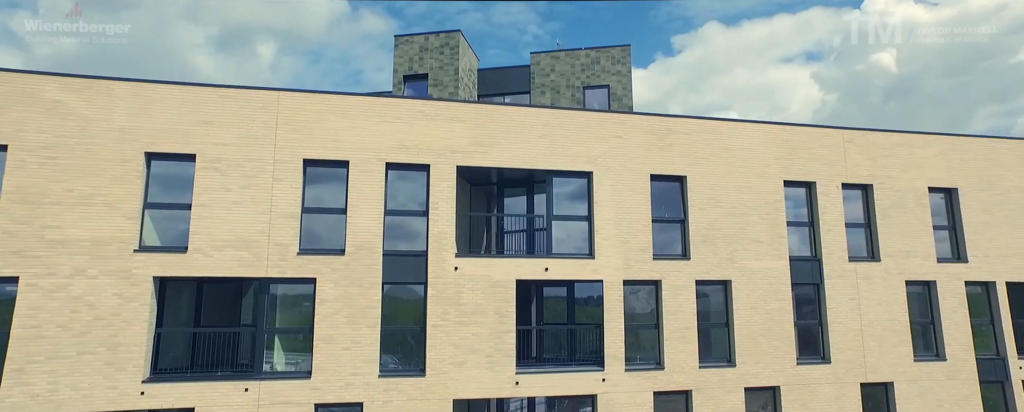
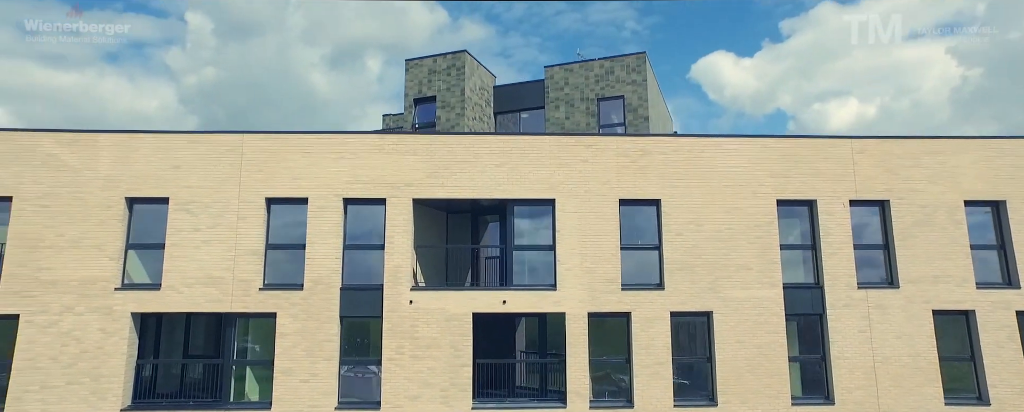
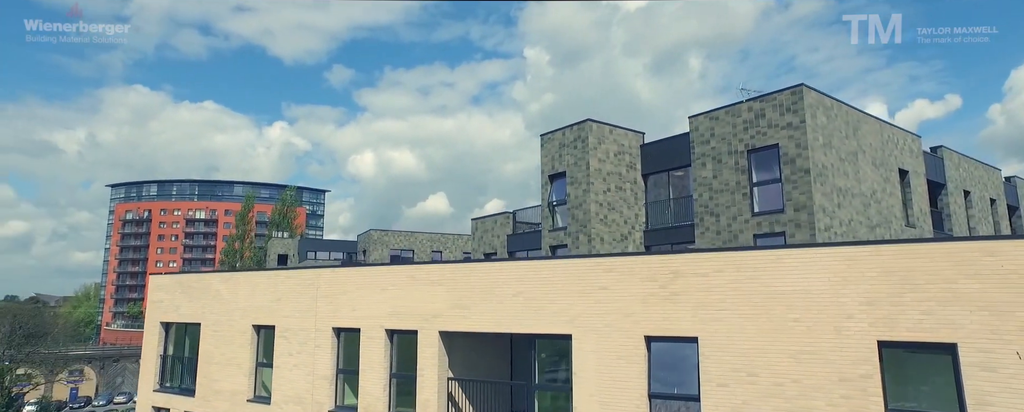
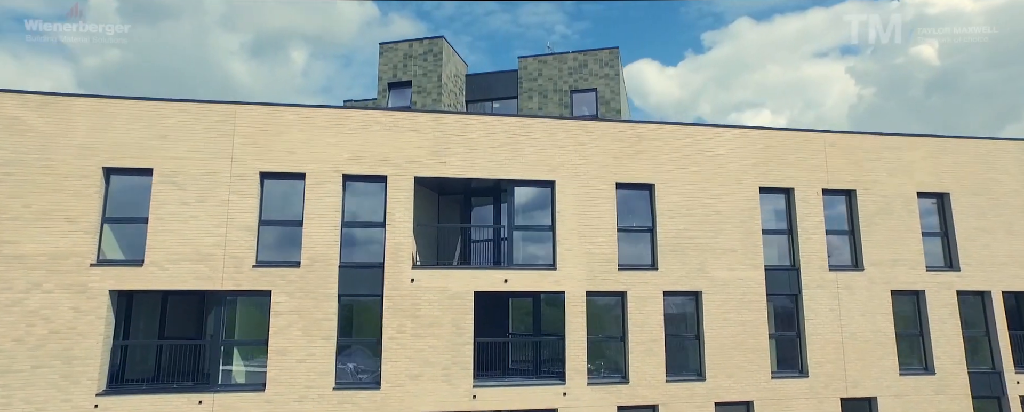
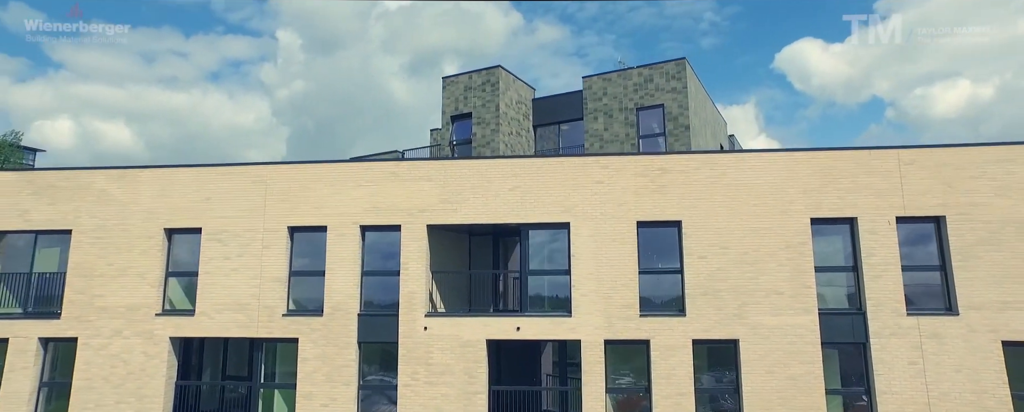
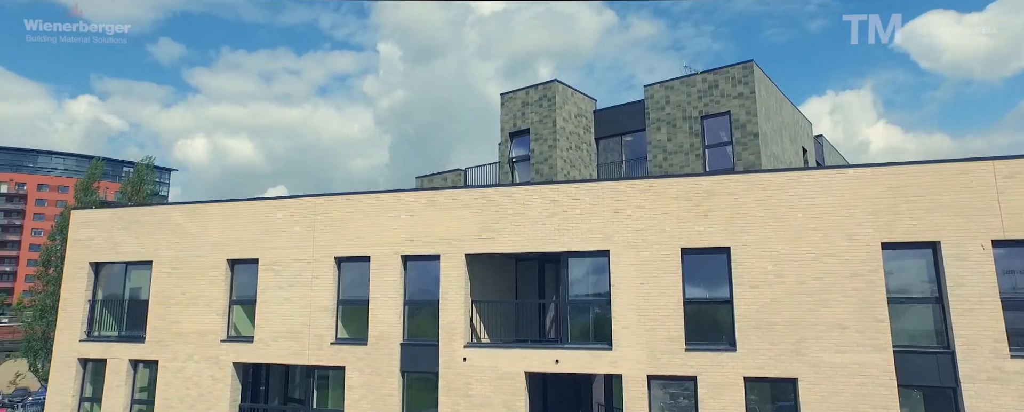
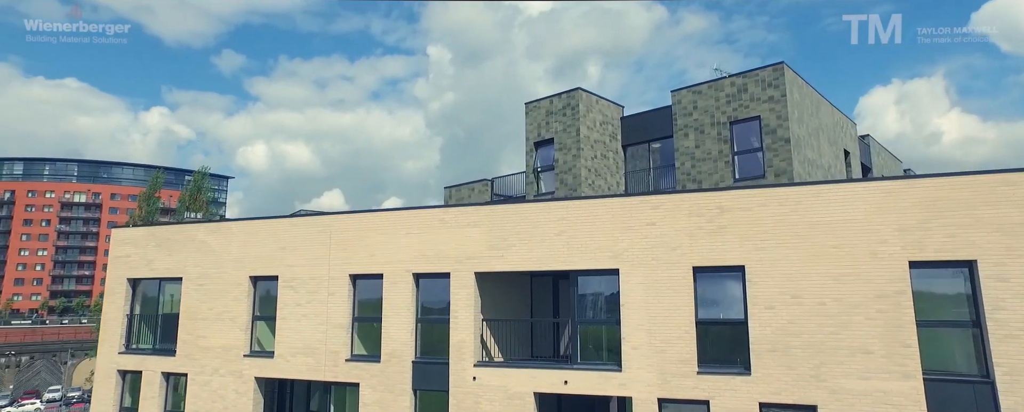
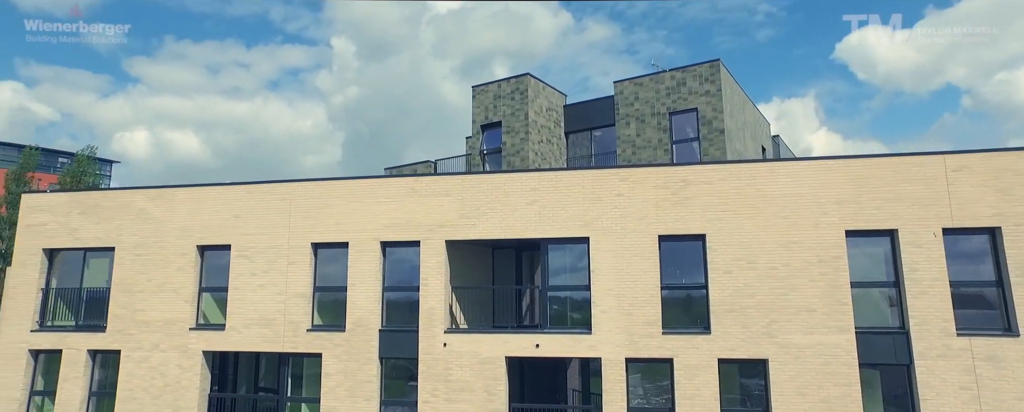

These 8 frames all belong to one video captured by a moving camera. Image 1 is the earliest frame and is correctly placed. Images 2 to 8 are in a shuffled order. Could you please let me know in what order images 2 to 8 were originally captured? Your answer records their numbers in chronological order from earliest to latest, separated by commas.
4, 2, 5, 8, 6, 7, 3
